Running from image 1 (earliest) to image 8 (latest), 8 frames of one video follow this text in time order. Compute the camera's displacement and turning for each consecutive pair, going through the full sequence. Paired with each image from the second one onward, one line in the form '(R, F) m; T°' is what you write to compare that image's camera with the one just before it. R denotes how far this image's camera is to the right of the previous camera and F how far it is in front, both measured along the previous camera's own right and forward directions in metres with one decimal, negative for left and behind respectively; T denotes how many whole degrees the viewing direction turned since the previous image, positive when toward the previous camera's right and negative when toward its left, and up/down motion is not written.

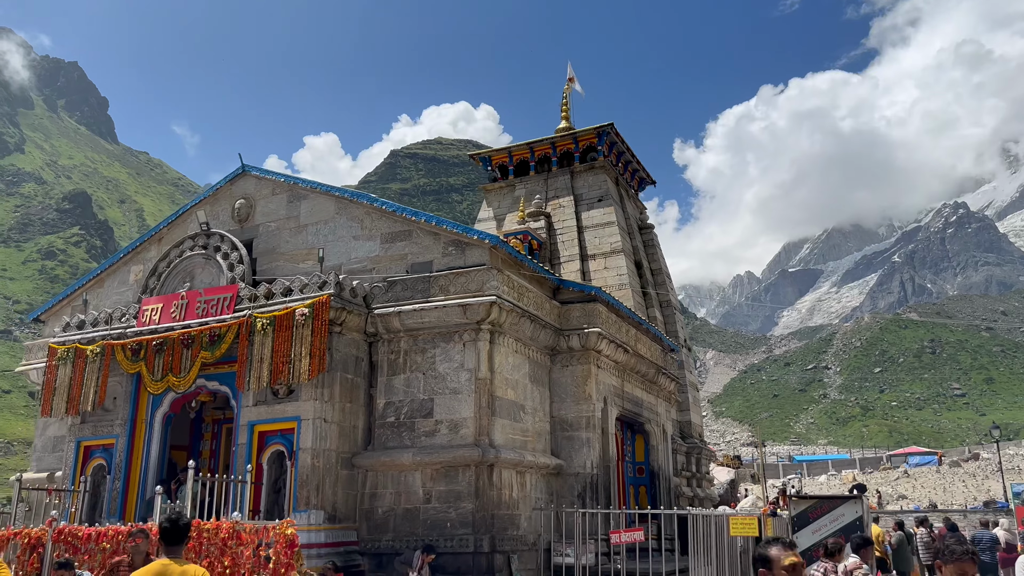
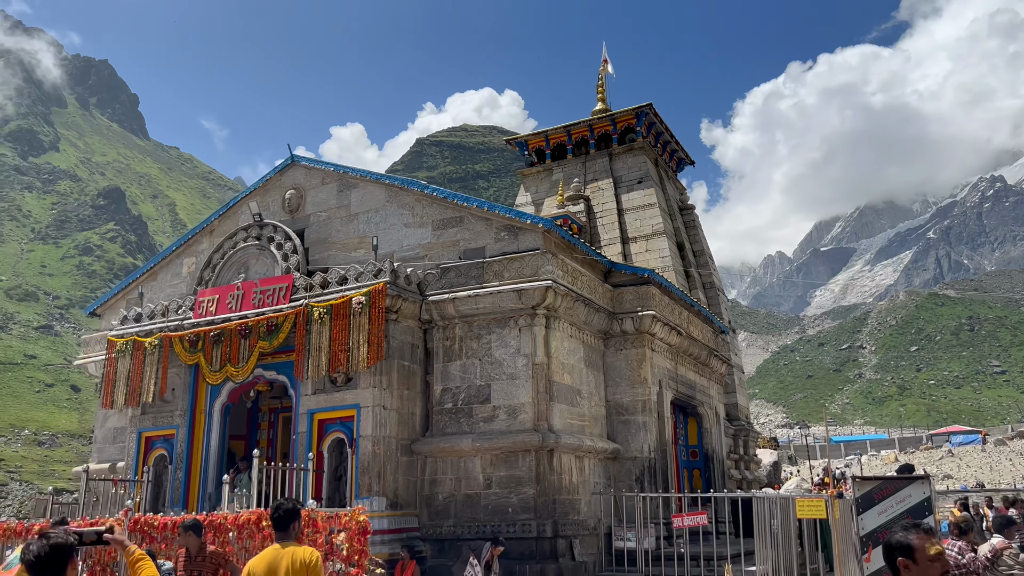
(-0.5, +0.1) m; -2°
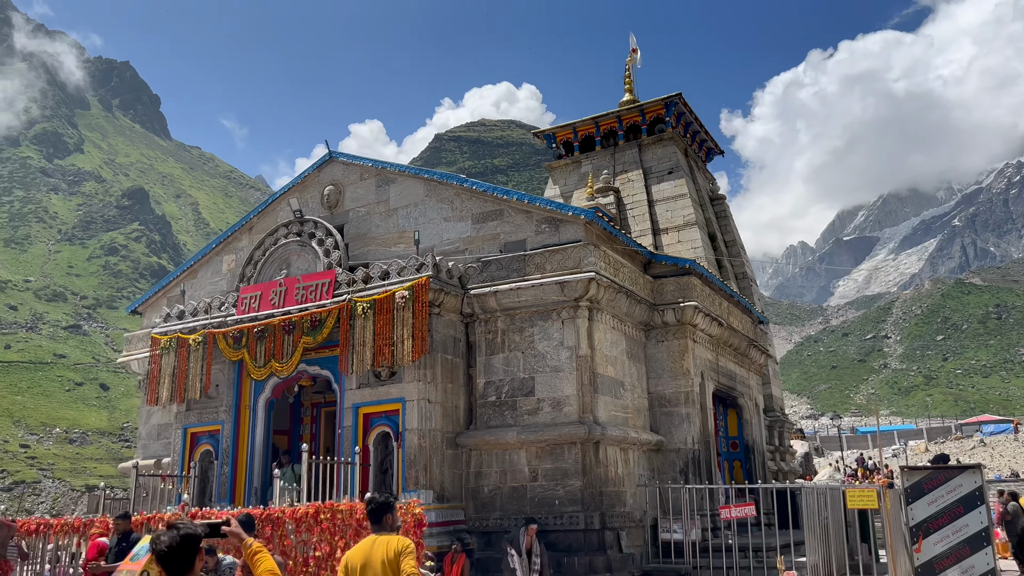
(-0.4, 0.0) m; -1°
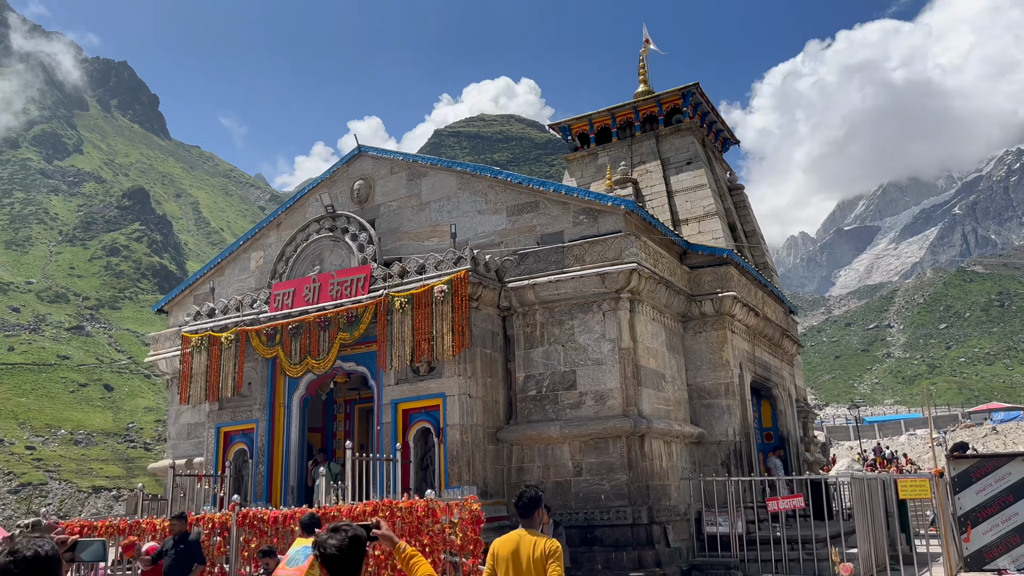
(-0.7, +0.2) m; 0°
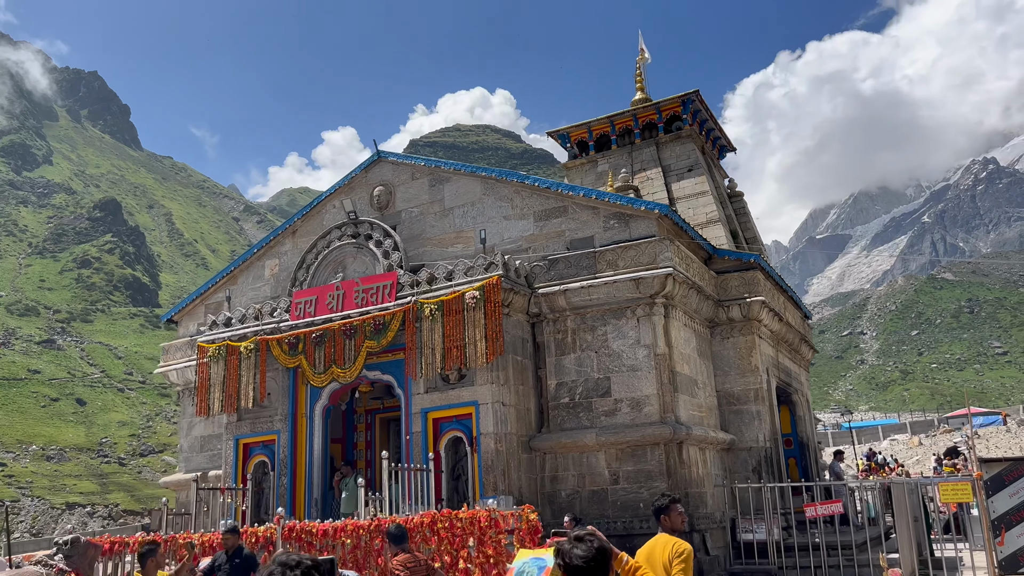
(-1.0, +0.2) m; +2°
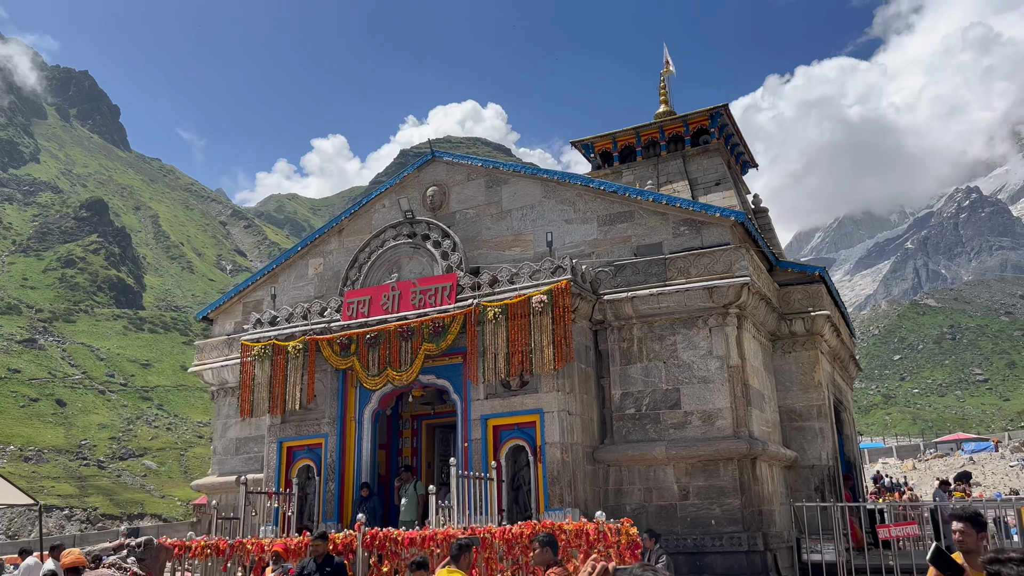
(-1.4, +0.5) m; +1°
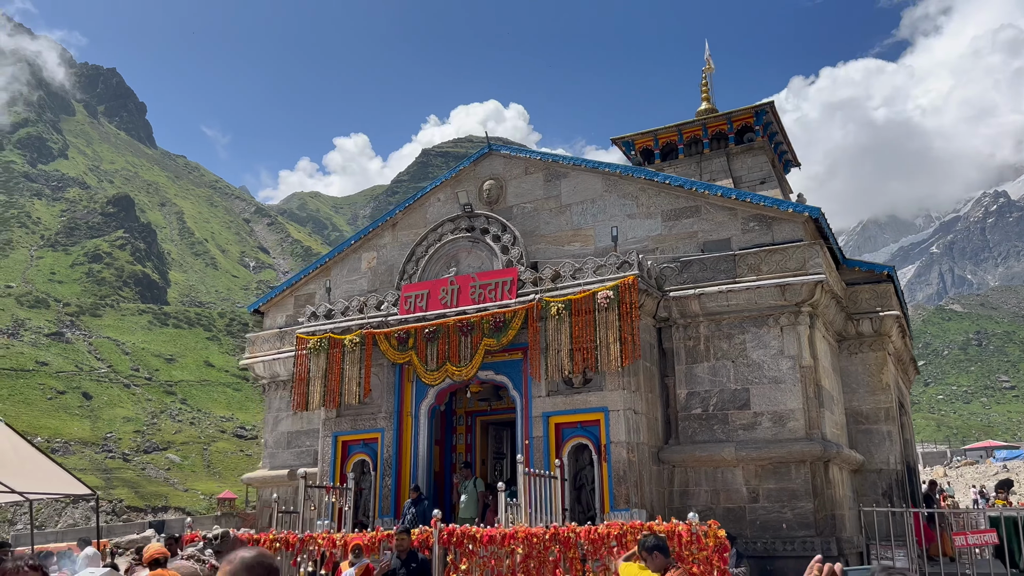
(-0.7, +0.3) m; -1°
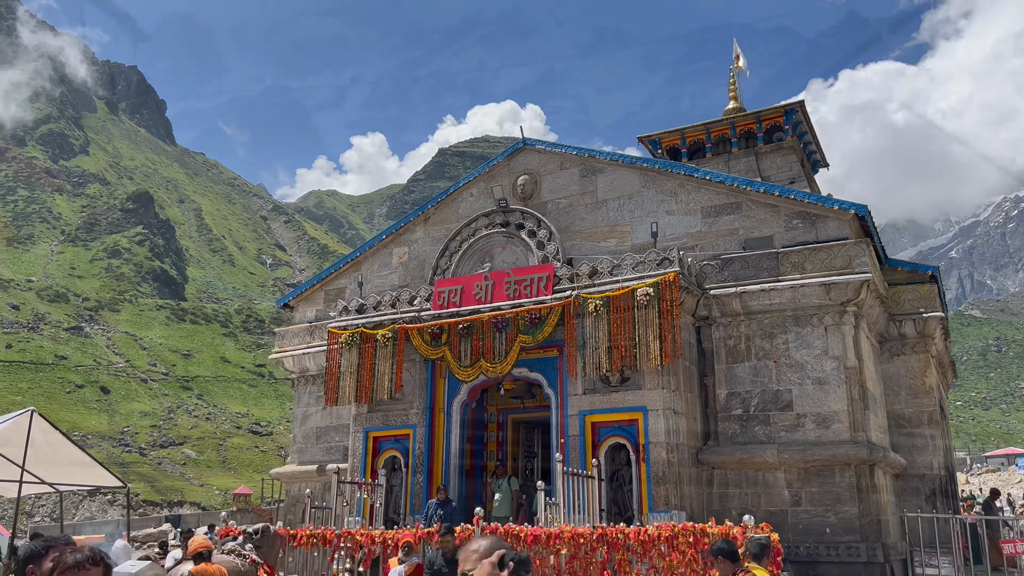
(-0.4, +0.2) m; -1°
